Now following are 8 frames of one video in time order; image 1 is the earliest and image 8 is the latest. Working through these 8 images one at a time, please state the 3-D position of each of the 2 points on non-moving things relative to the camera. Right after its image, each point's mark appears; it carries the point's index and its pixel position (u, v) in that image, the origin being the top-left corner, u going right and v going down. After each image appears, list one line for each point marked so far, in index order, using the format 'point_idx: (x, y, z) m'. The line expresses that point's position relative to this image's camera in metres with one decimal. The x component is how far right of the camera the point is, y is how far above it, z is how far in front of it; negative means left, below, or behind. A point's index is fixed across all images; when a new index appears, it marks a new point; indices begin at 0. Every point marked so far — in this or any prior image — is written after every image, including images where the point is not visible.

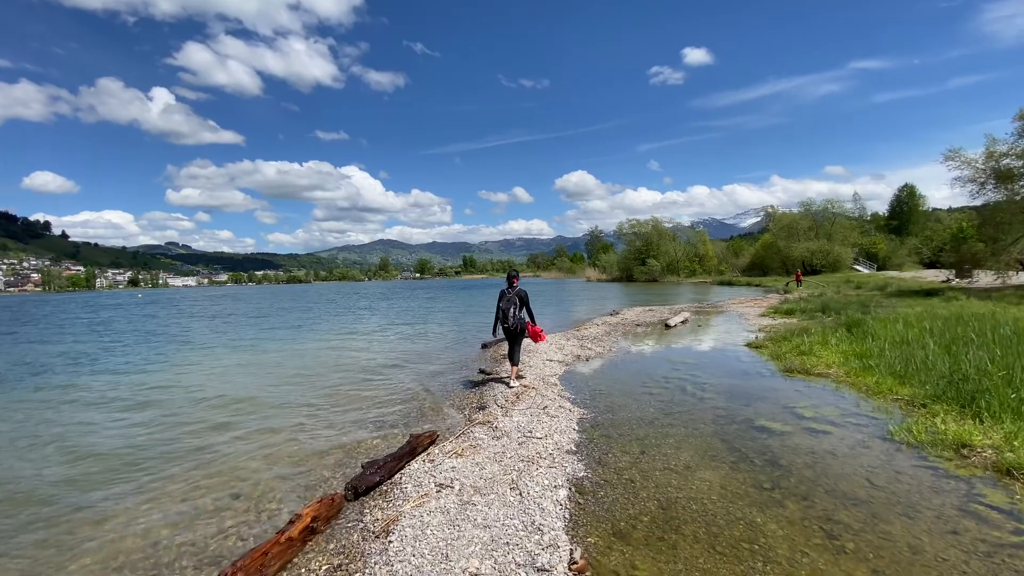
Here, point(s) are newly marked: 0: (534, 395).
0: (+0.5, -2.6, +11.5) m
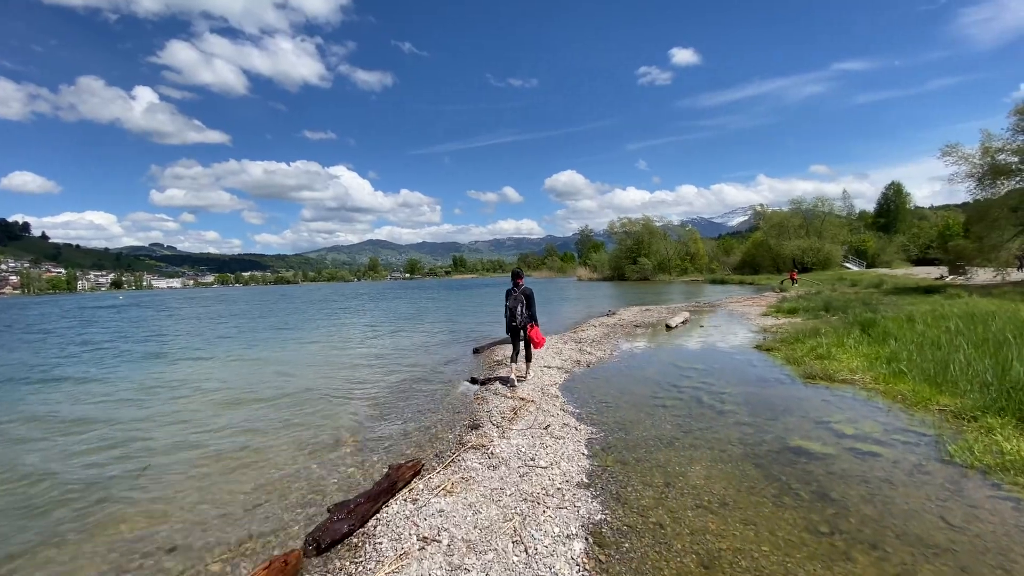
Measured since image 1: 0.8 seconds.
0: (+0.5, -2.6, +10.2) m
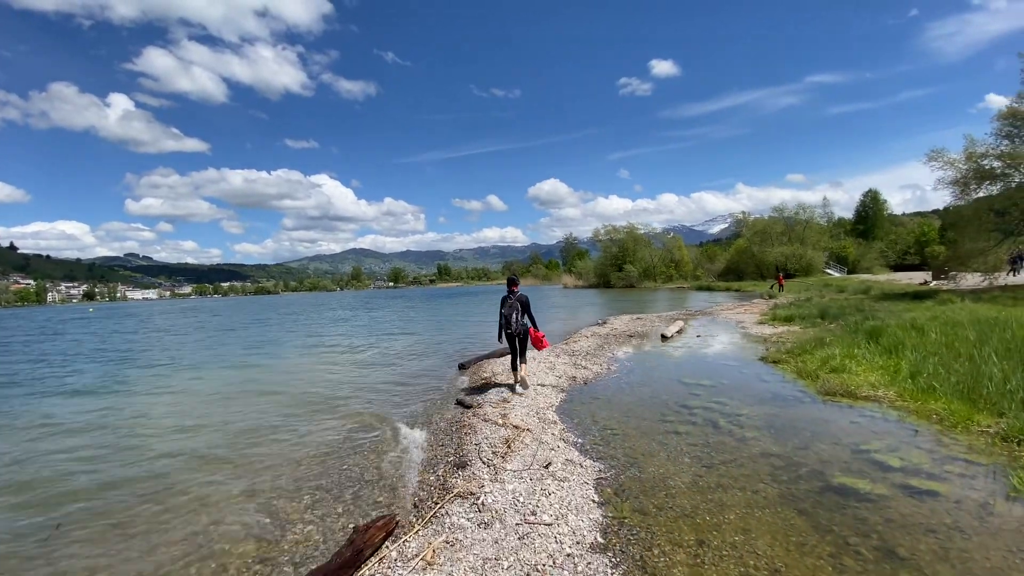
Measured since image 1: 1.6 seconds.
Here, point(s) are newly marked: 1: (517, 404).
0: (+0.3, -2.8, +8.8) m
1: (+0.1, -2.8, +11.5) m
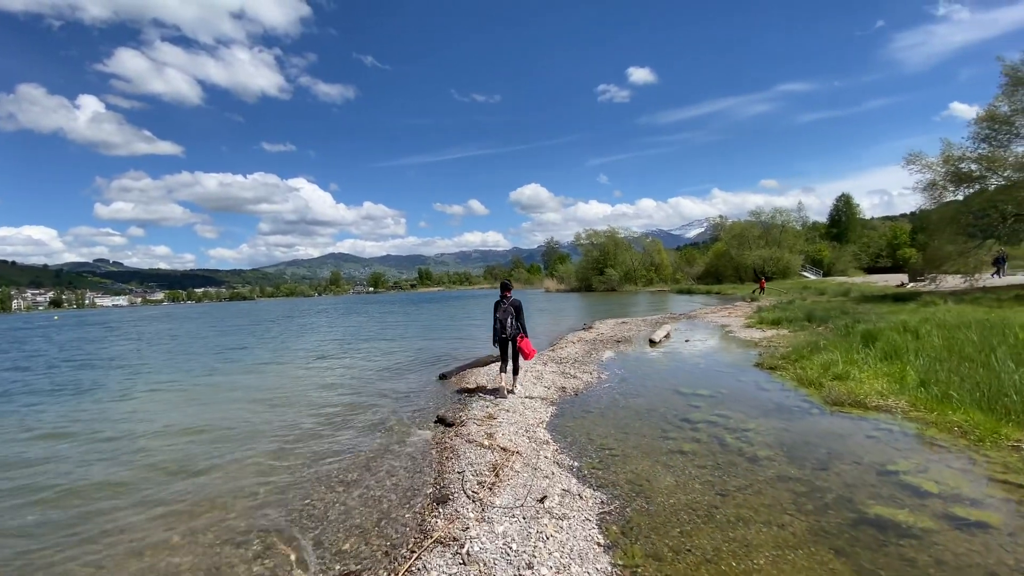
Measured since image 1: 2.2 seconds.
0: (+0.1, -2.9, +7.7) m
1: (-0.2, -2.9, +10.4) m
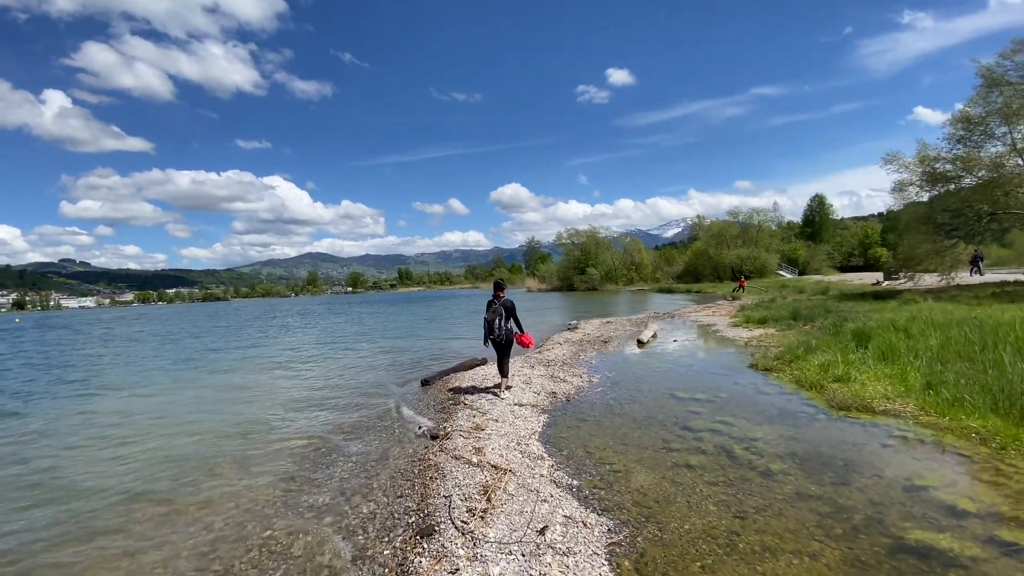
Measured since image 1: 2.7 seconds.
0: (0.0, -2.9, +6.9) m
1: (-0.4, -2.9, +9.6) m
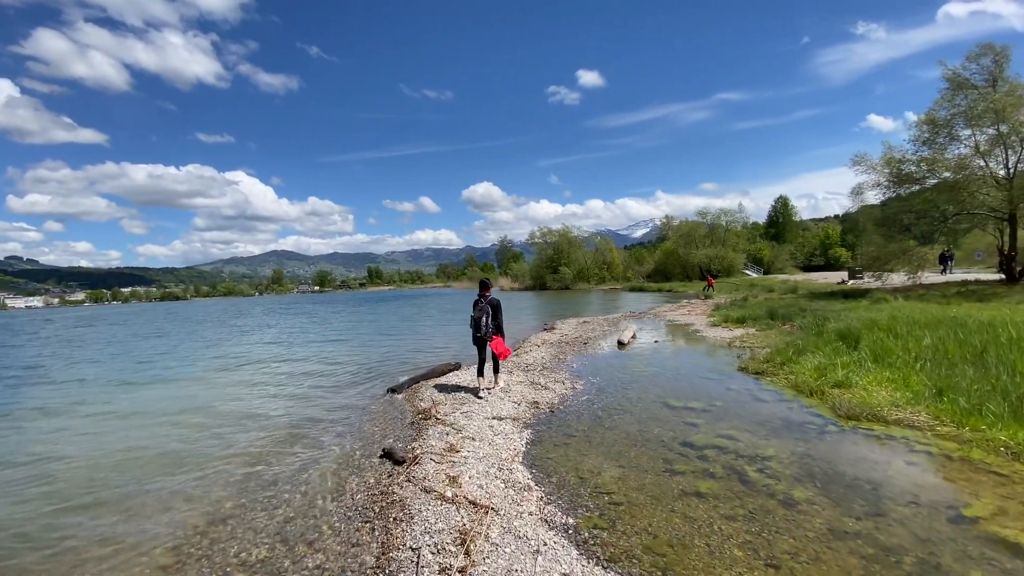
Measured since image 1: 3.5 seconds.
0: (-0.2, -2.9, +5.6) m
1: (-0.7, -2.9, +8.3) m
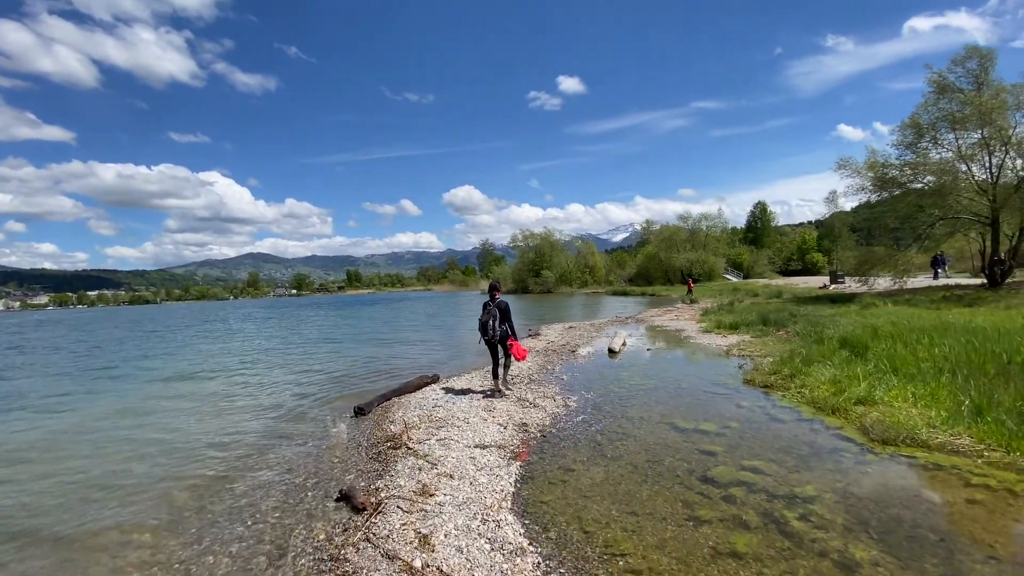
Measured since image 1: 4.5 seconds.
0: (-0.2, -2.9, +4.0) m
1: (-0.9, -3.0, +6.7) m
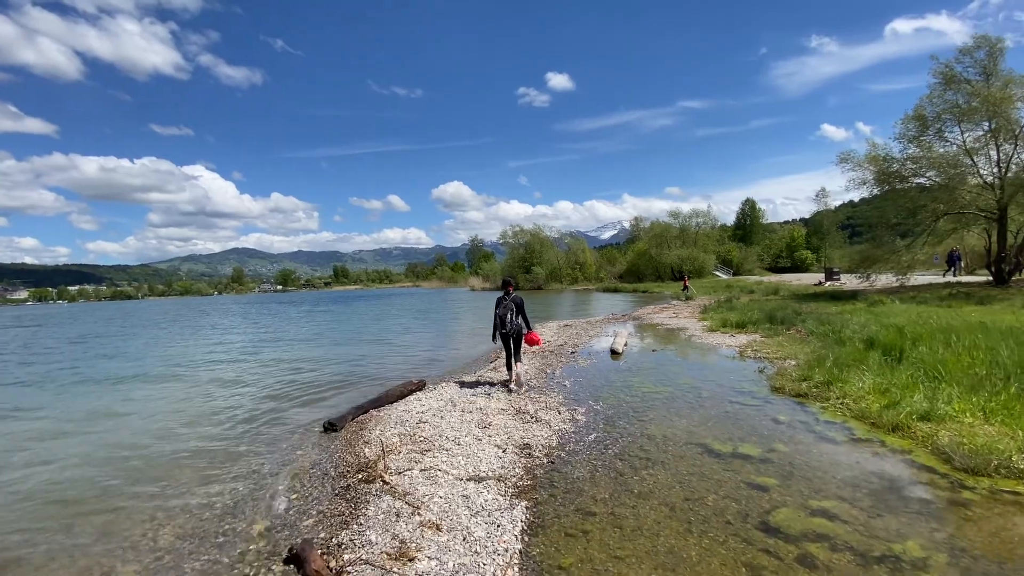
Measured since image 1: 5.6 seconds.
0: (-0.1, -2.9, +2.3) m
1: (-0.8, -2.9, +4.9) m
